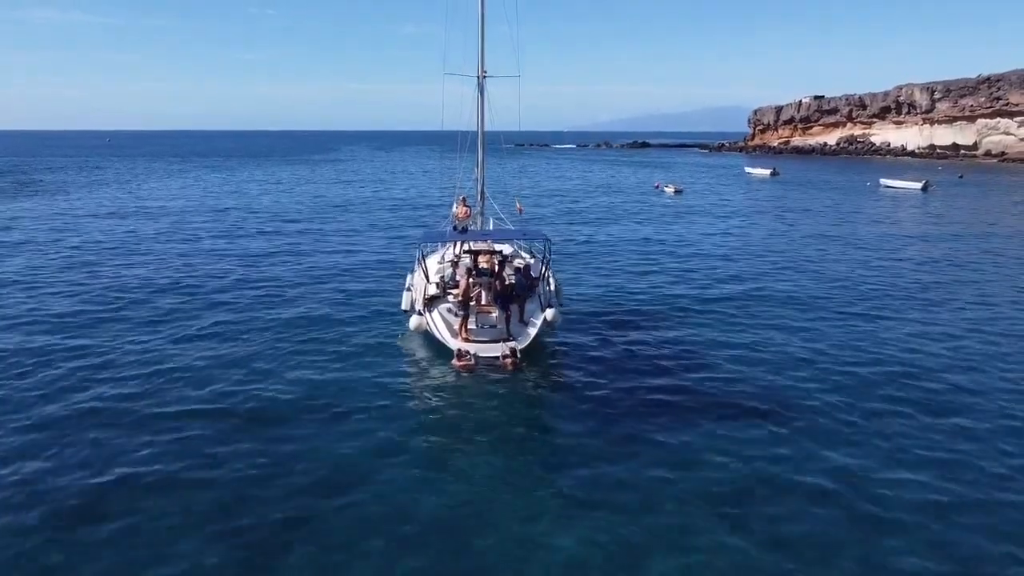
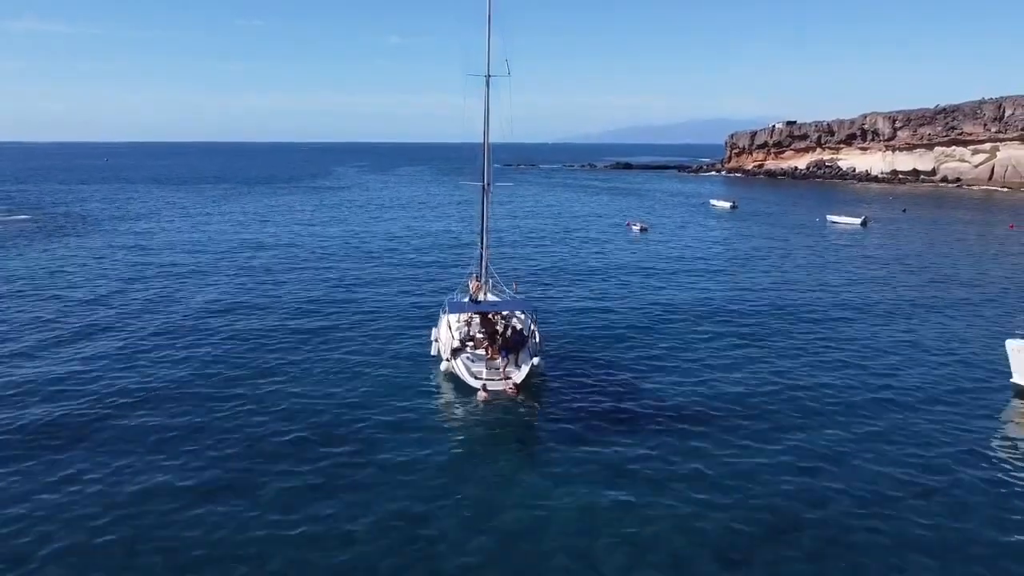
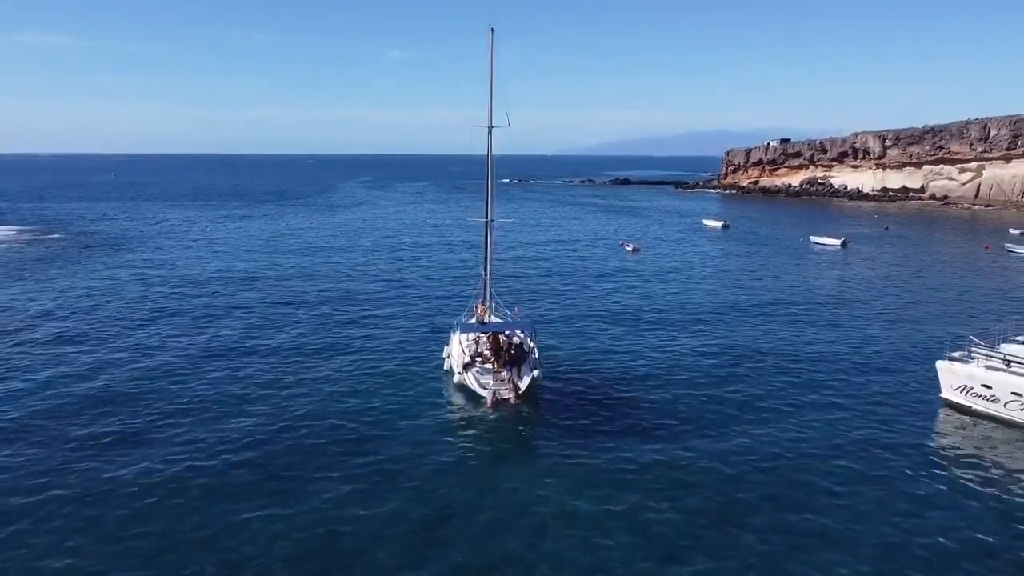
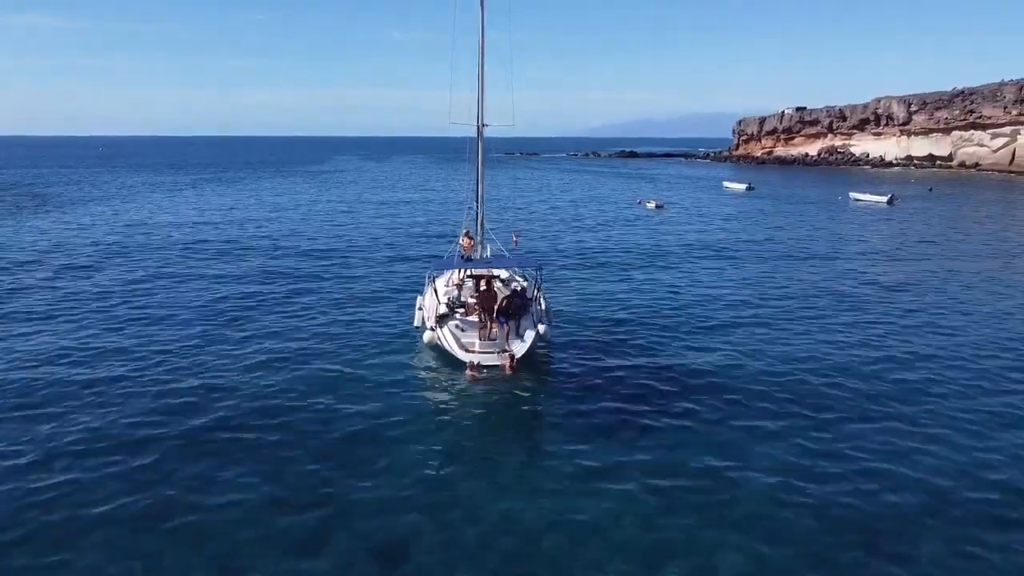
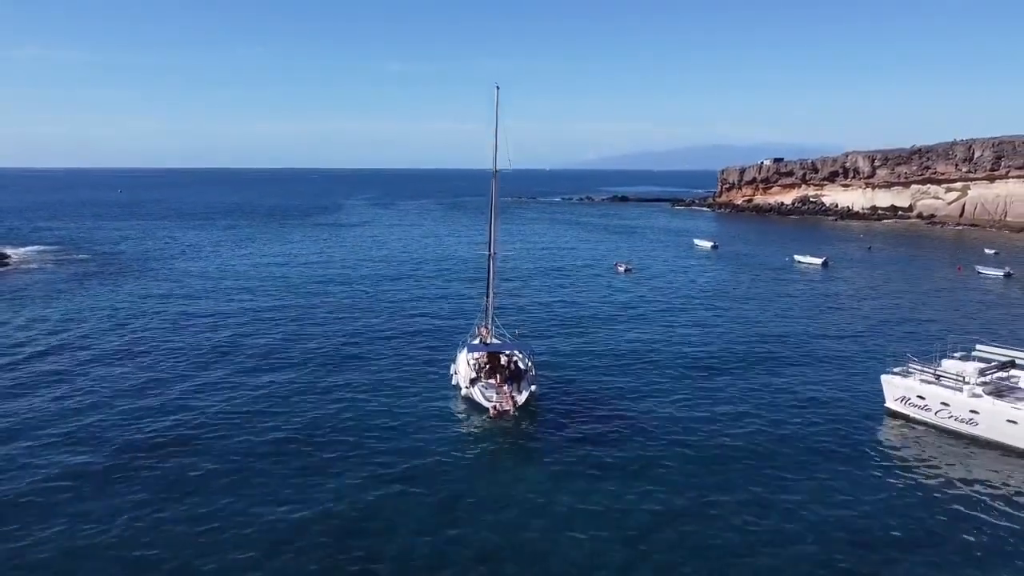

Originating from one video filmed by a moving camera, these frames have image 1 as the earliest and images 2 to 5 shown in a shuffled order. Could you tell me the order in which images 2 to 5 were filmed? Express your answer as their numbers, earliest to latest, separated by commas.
4, 2, 3, 5
